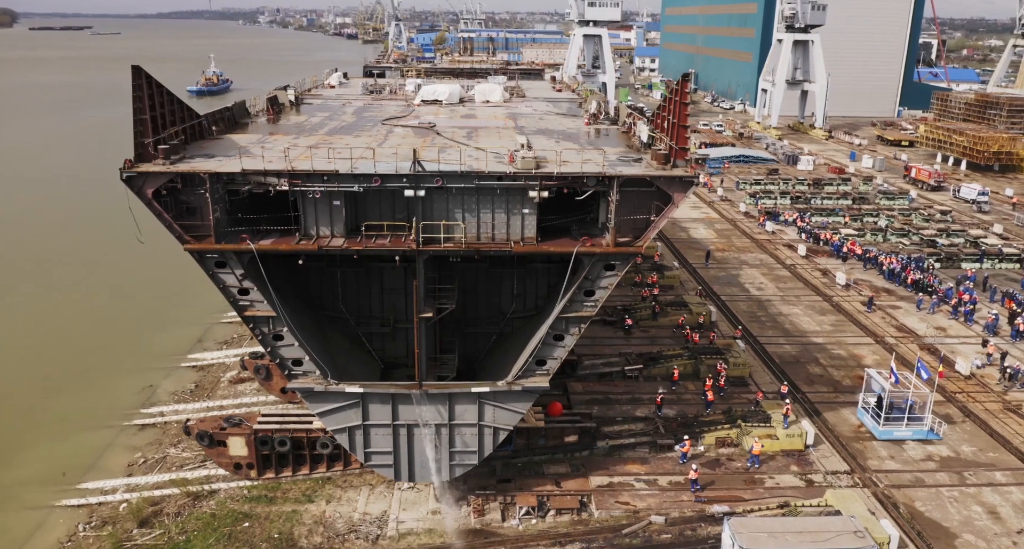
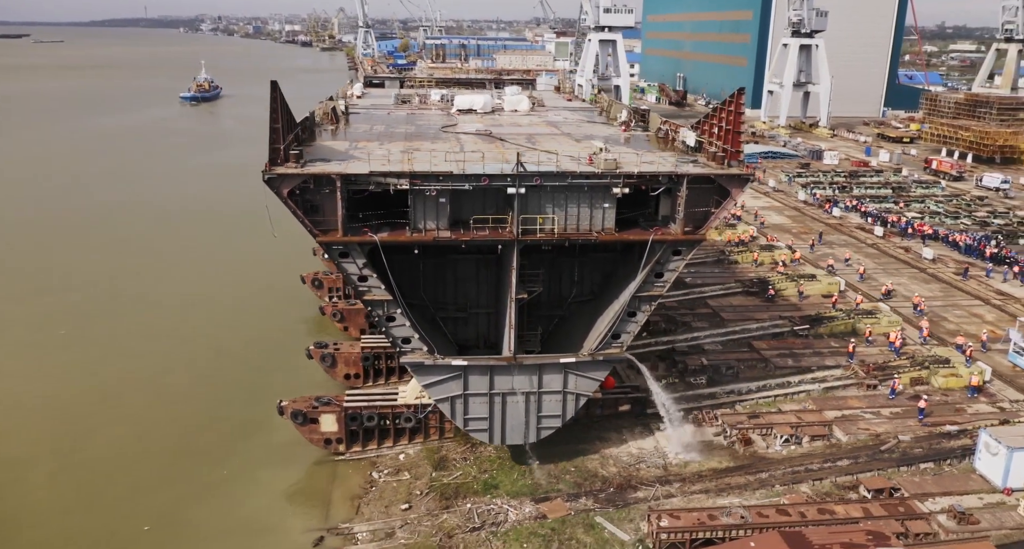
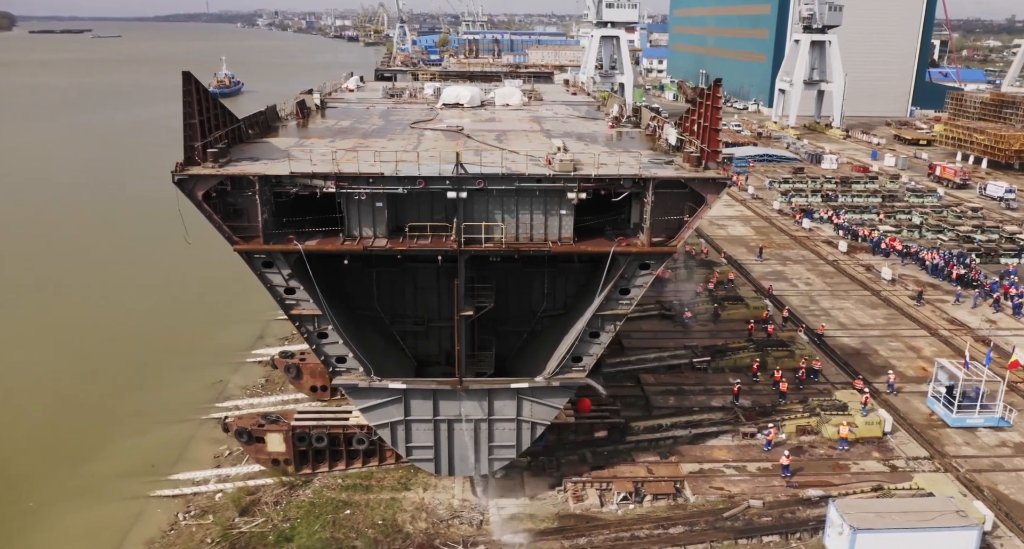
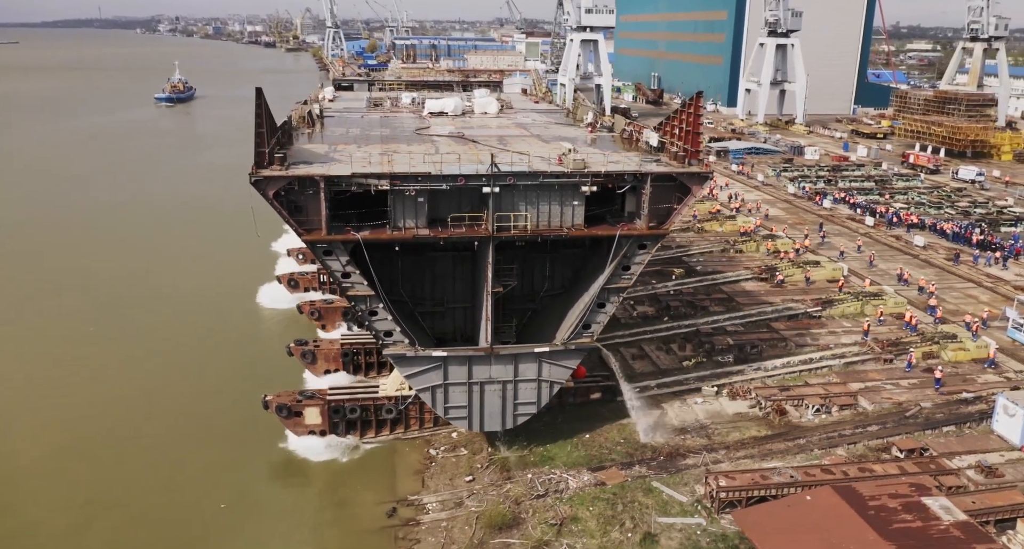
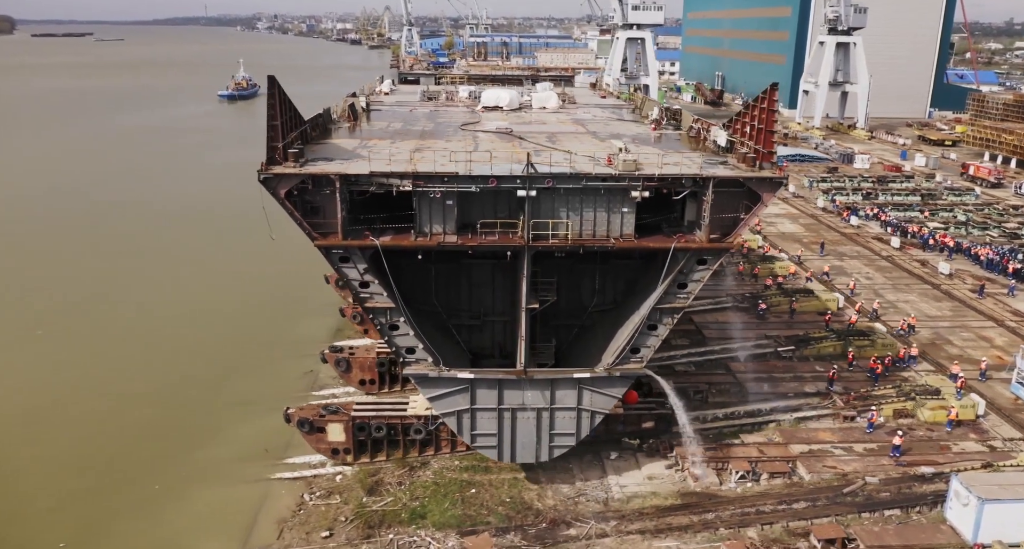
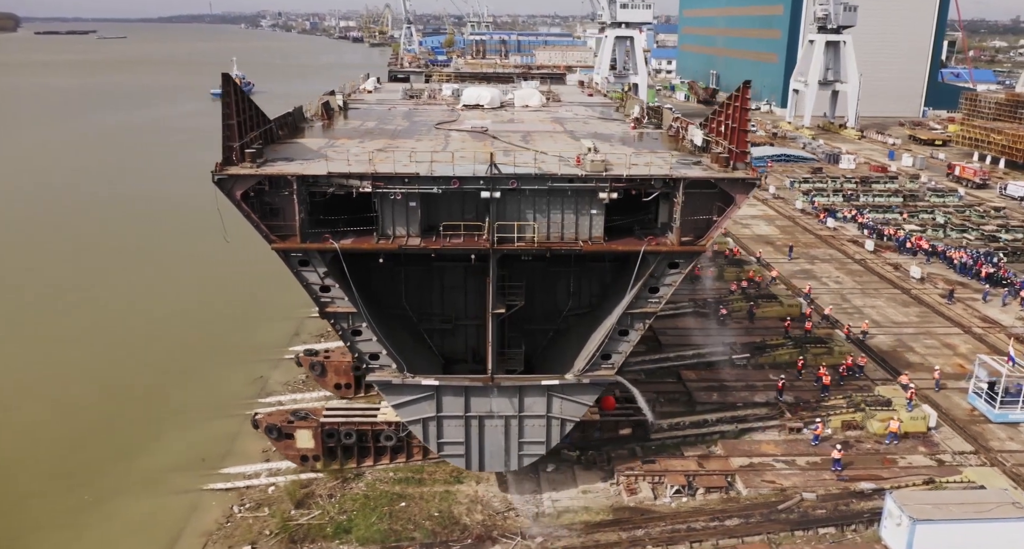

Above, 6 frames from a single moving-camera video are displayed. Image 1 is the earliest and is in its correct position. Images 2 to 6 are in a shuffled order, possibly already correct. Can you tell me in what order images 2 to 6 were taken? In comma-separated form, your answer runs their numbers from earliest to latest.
3, 6, 5, 2, 4
